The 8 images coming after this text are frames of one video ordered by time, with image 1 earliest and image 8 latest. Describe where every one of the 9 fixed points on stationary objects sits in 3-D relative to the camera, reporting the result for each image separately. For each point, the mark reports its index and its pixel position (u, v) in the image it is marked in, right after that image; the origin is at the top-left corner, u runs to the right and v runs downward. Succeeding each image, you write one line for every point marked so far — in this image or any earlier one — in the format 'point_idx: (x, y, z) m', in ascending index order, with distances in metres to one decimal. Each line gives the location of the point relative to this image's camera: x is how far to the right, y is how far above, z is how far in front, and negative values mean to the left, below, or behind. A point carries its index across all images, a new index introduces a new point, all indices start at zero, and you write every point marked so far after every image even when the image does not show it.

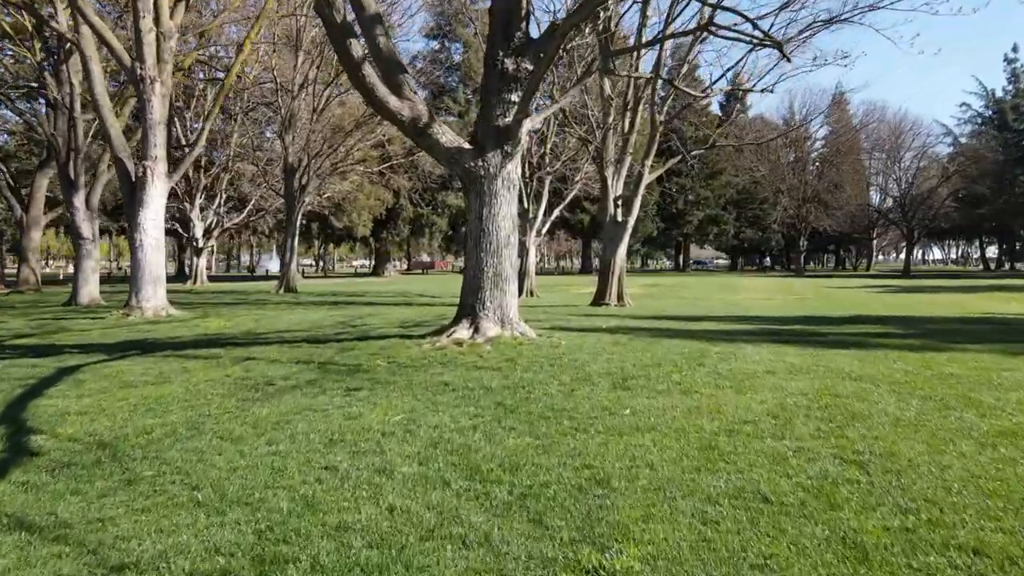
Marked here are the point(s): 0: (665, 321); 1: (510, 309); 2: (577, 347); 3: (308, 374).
0: (+3.6, -0.8, +16.3) m
1: (0.0, -0.4, +12.3) m
2: (+1.0, -0.9, +11.0) m
3: (-2.8, -1.2, +9.5) m
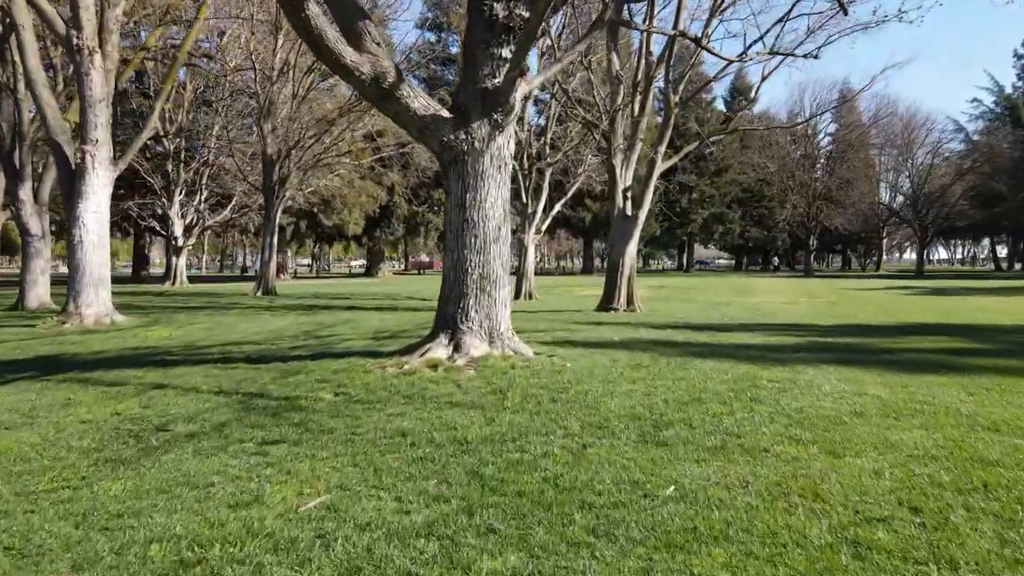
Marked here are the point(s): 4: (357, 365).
0: (+3.4, -0.9, +13.7) m
1: (-0.1, -0.5, +9.8) m
2: (+0.9, -1.0, +8.4) m
3: (-2.9, -1.3, +7.0) m
4: (-2.0, -1.0, +9.2) m
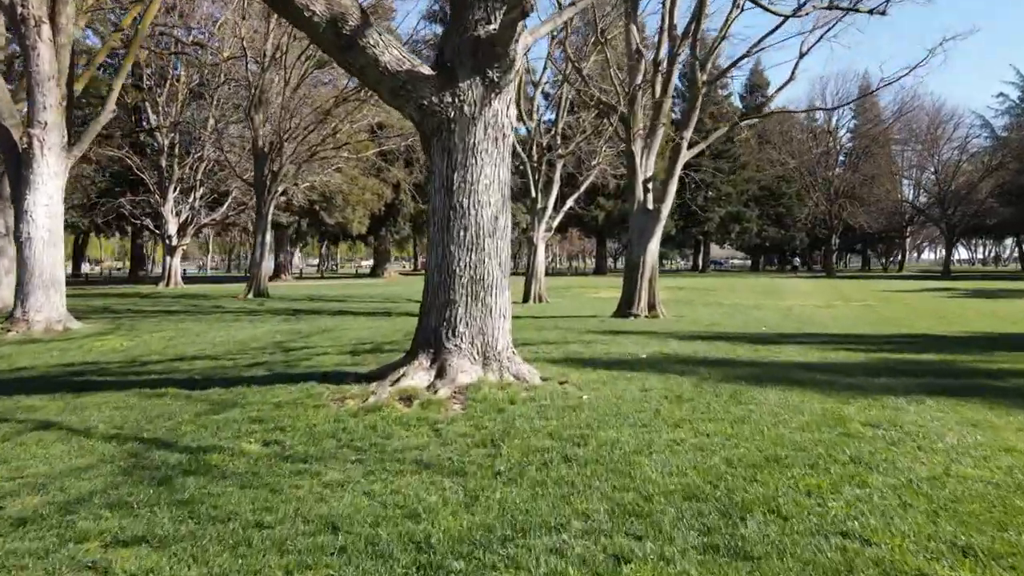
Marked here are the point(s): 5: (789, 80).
0: (+3.5, -0.9, +11.5) m
1: (-0.1, -0.5, +7.6) m
2: (+0.9, -1.1, +6.3) m
3: (-3.0, -1.3, +4.9) m
4: (-2.0, -1.1, +7.1) m
5: (+7.0, +5.2, +17.6) m
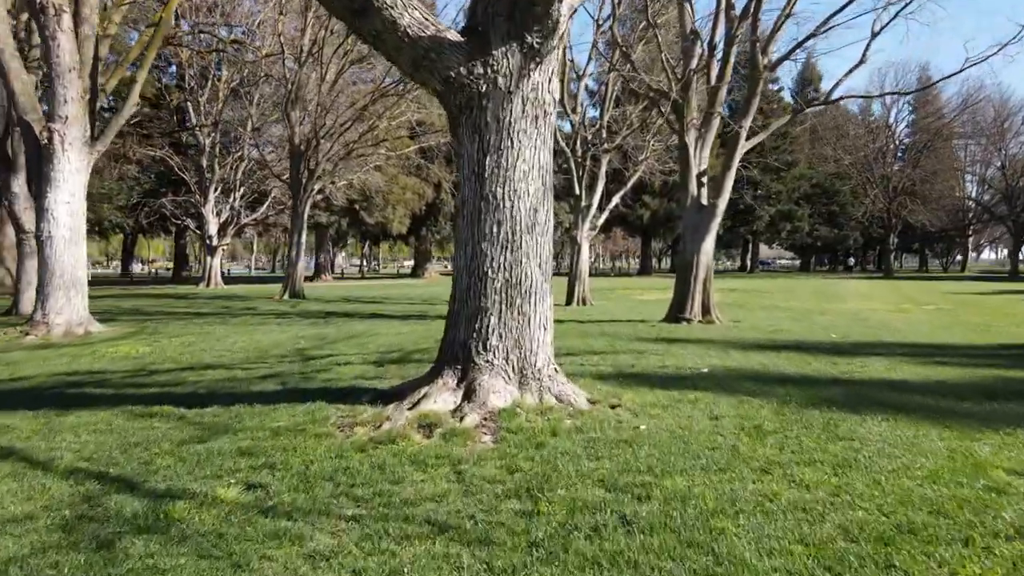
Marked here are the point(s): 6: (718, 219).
0: (+4.1, -1.0, +10.1) m
1: (+0.3, -0.6, +6.4) m
2: (+1.2, -1.1, +5.0) m
3: (-2.7, -1.4, +3.9) m
4: (-1.7, -1.1, +6.0) m
5: (+8.0, +5.1, +15.9) m
6: (+4.8, +1.6, +16.2) m
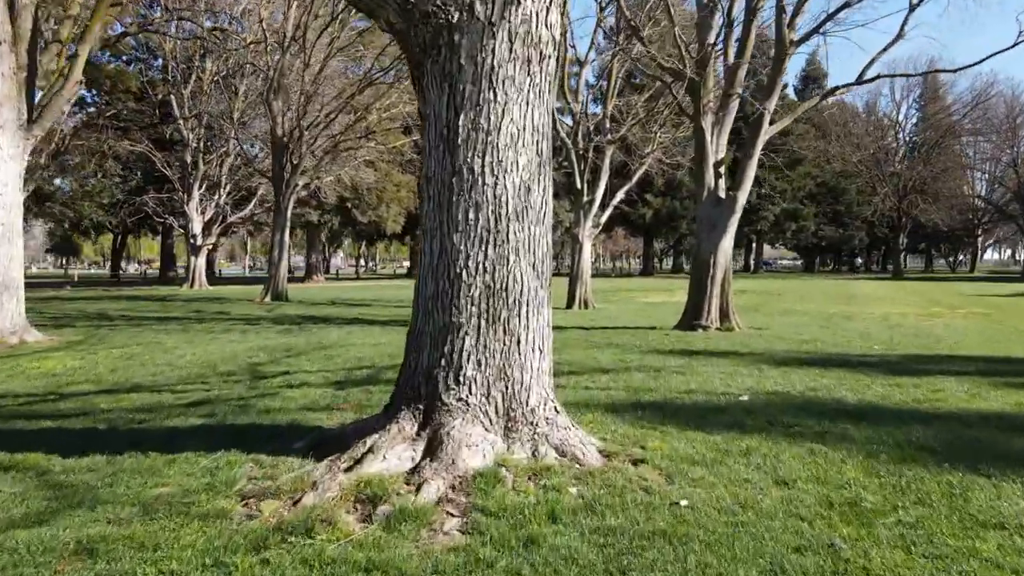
0: (+4.0, -1.1, +8.3) m
1: (+0.1, -0.6, +4.7) m
2: (+1.1, -1.2, +3.3) m
3: (-2.8, -1.4, +2.1) m
4: (-1.8, -1.2, +4.2) m
5: (+7.9, +5.1, +14.2) m
6: (+4.7, +1.5, +14.4) m
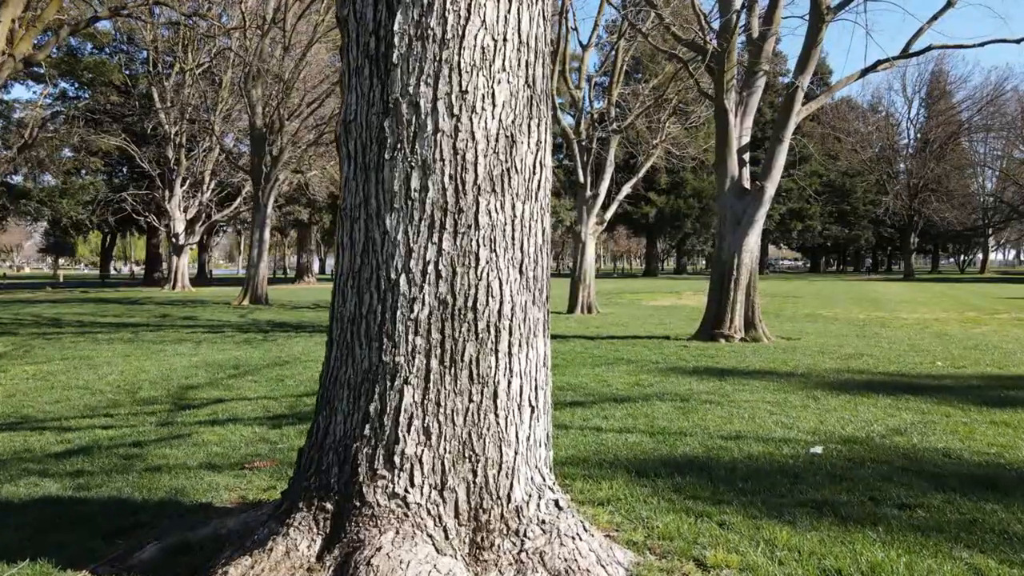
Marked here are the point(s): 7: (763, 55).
0: (+3.9, -1.1, +6.5) m
1: (0.0, -0.7, +2.8) m
2: (+0.9, -1.3, +1.4) m
3: (-3.0, -1.5, +0.3) m
4: (-1.9, -1.3, +2.4) m
5: (+7.8, +5.0, +12.3) m
6: (+4.6, +1.5, +12.5) m
7: (+4.5, +4.2, +12.5) m
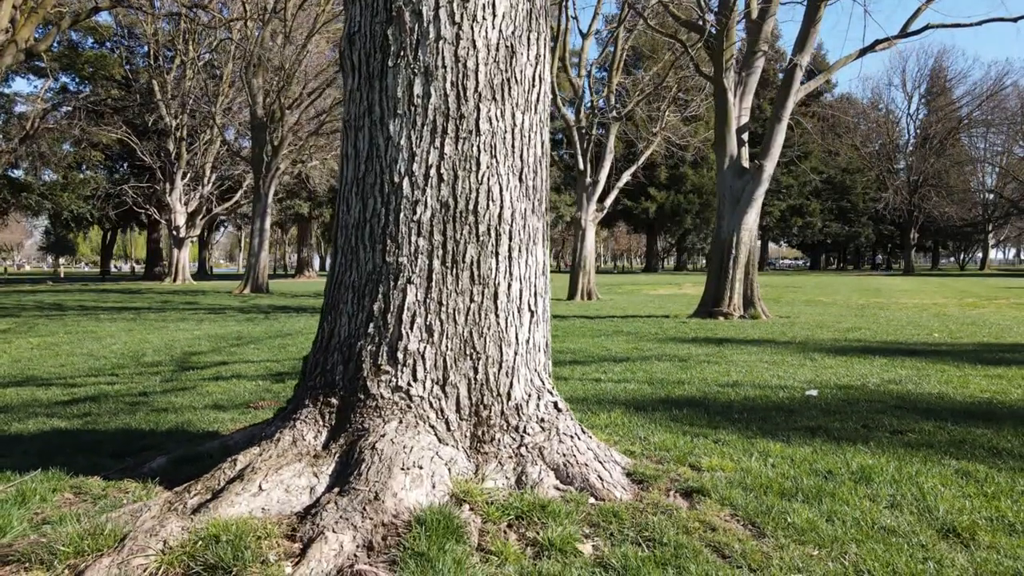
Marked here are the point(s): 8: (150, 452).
0: (+3.9, -0.7, +6.5) m
1: (0.0, -0.3, +2.9) m
2: (+0.9, -0.9, +1.5) m
3: (-3.0, -1.1, +0.4) m
4: (-1.9, -0.9, +2.5) m
5: (+7.8, +5.4, +12.4) m
6: (+4.6, +1.9, +12.6) m
7: (+4.5, +4.6, +12.6) m
8: (-1.9, -0.8, +3.6) m
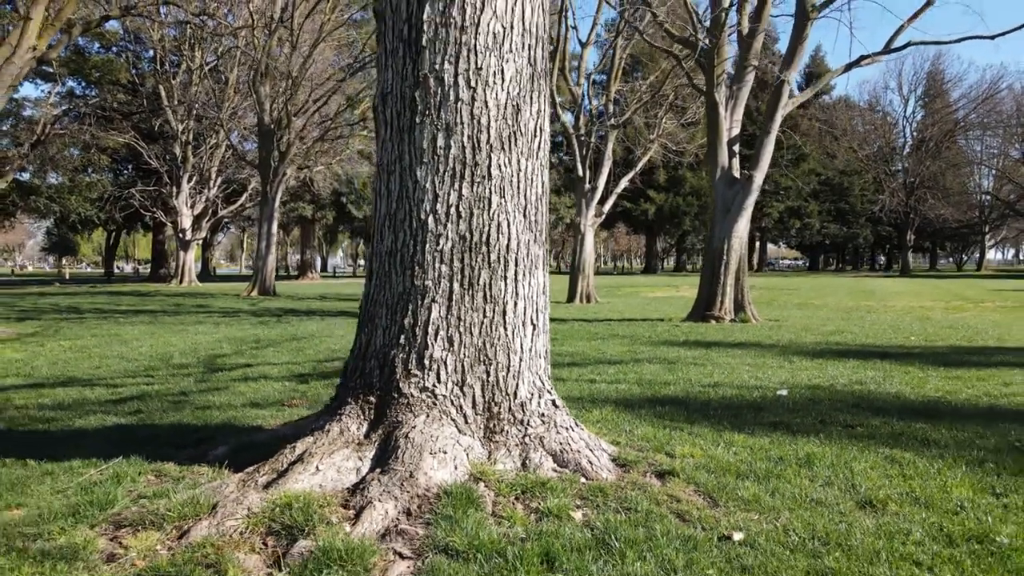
0: (+3.9, -0.8, +7.2) m
1: (+0.1, -0.4, +3.5) m
2: (+1.0, -1.0, +2.1) m
3: (-2.9, -1.2, +1.0) m
4: (-1.9, -1.0, +3.1) m
5: (+7.8, +5.3, +13.0) m
6: (+4.6, +1.8, +13.2) m
7: (+4.6, +4.5, +13.2) m
8: (-1.9, -0.9, +4.2) m
